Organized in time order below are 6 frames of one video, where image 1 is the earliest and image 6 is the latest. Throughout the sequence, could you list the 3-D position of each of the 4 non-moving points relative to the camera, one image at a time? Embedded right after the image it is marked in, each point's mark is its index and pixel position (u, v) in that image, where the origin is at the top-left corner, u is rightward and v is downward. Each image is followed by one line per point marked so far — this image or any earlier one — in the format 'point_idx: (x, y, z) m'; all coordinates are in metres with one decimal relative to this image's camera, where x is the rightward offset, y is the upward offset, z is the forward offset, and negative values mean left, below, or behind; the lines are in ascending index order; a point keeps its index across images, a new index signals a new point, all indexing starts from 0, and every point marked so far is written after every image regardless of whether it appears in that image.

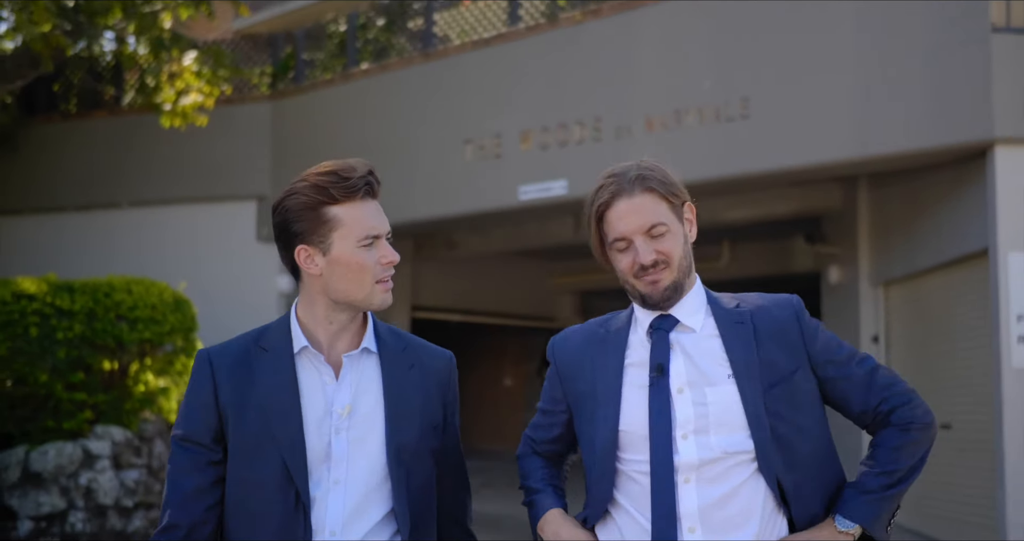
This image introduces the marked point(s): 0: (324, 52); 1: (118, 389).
0: (-2.1, +2.5, +13.9) m
1: (-3.2, -1.0, +10.0) m
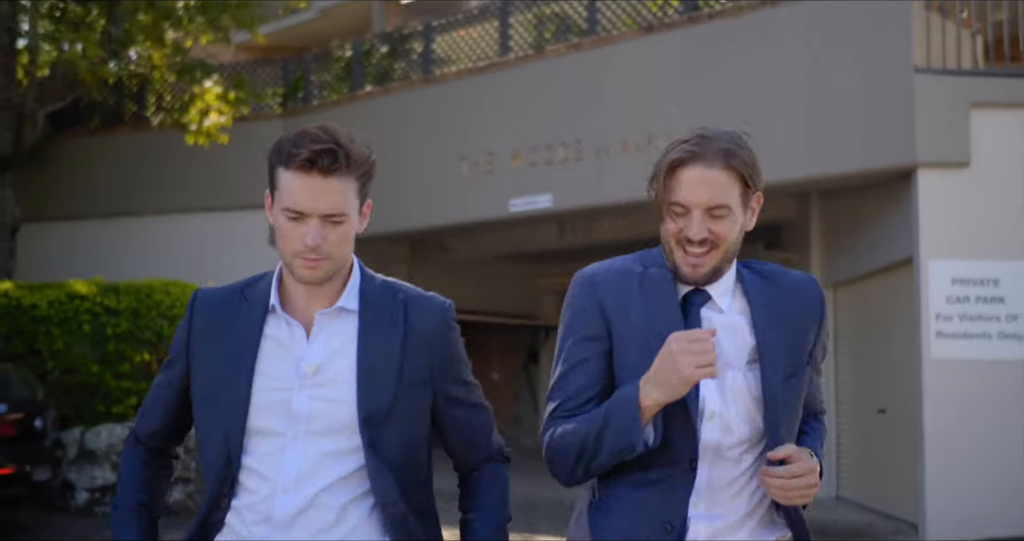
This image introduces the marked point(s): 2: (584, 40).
0: (-2.2, +2.4, +15.4) m
1: (-3.3, -1.0, +11.4) m
2: (+0.7, +2.4, +13.0) m
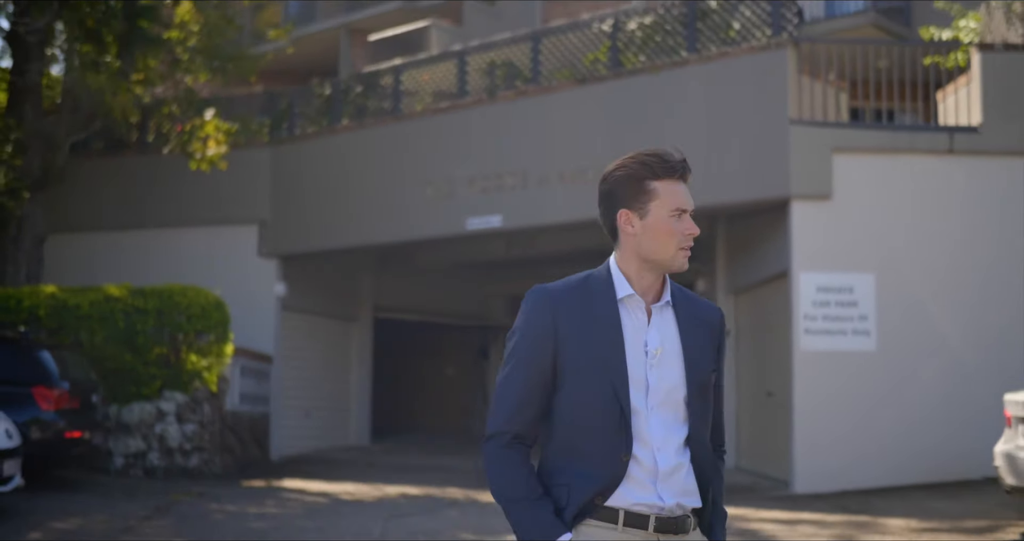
0: (-2.9, +2.3, +17.9) m
1: (-3.8, -1.1, +13.9) m
2: (+0.2, +2.3, +15.6) m
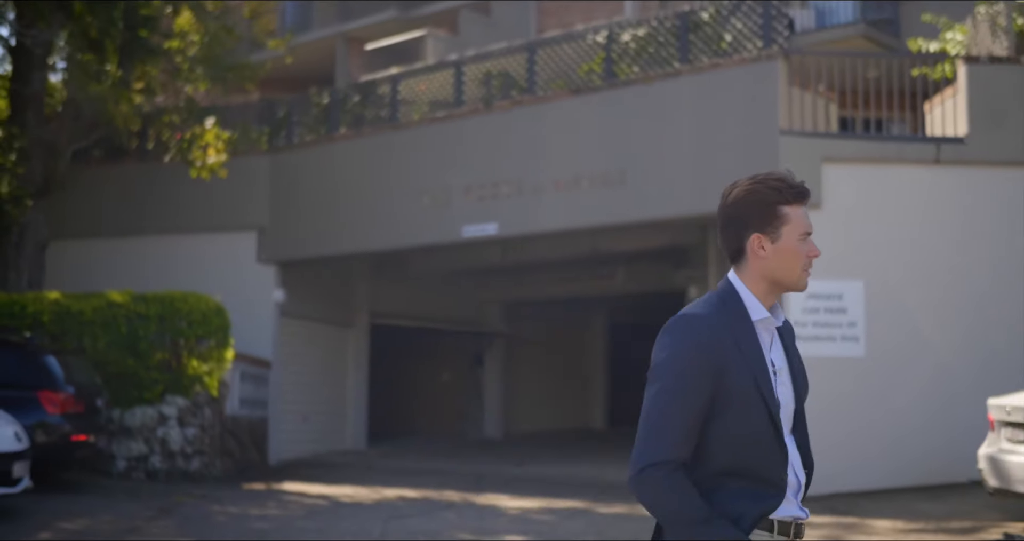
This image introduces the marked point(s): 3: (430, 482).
0: (-2.9, +2.2, +18.2) m
1: (-3.8, -1.1, +14.2) m
2: (+0.2, +2.2, +15.9) m
3: (-1.0, -2.7, +15.8) m
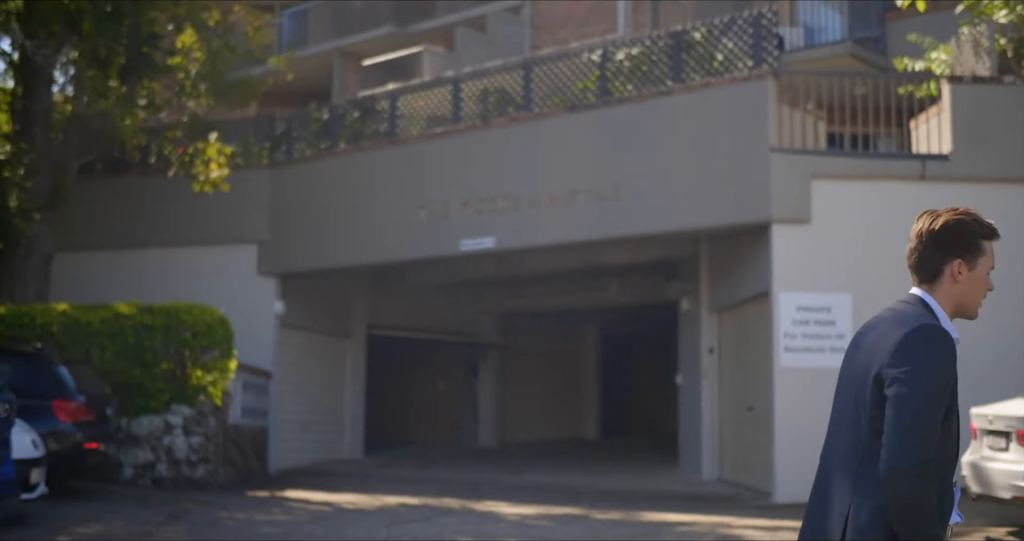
0: (-3.0, +2.0, +18.6) m
1: (-3.8, -1.3, +14.5) m
2: (+0.1, +2.0, +16.3) m
3: (-1.1, -2.8, +16.2) m
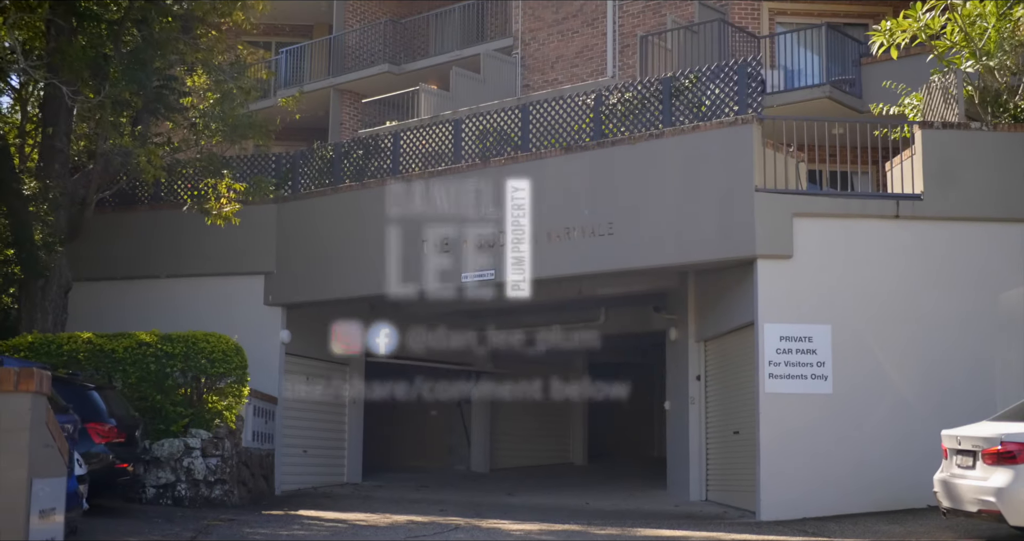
0: (-3.0, +1.6, +19.5) m
1: (-3.8, -1.7, +15.3) m
2: (+0.1, +1.6, +17.3) m
3: (-1.1, -3.3, +17.0) m
